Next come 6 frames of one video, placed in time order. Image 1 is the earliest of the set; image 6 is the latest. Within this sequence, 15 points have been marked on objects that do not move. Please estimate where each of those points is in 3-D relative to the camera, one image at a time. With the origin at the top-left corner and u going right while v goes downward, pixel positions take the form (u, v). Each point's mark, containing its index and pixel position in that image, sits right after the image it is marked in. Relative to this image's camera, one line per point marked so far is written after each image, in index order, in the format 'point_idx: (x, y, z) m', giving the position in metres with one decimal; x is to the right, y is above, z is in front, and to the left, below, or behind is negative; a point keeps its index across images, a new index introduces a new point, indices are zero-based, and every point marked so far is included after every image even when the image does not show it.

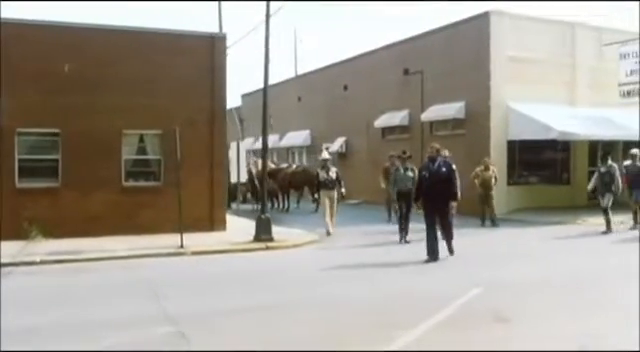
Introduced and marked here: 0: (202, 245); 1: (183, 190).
0: (-2.1, -1.3, +14.6) m
1: (-2.8, -0.3, +16.4) m
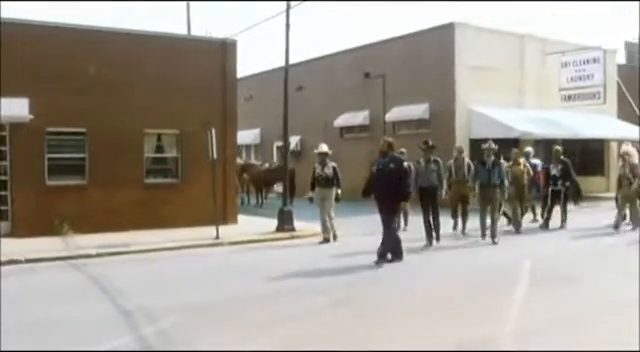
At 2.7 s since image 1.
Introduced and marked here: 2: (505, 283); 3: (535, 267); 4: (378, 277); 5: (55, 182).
0: (-1.8, -1.2, +15.8) m
1: (-2.7, -0.2, +17.4) m
2: (+2.2, -1.3, +9.4) m
3: (+2.9, -1.3, +10.3) m
4: (+0.8, -1.4, +10.7) m
5: (-5.4, -0.1, +15.6) m
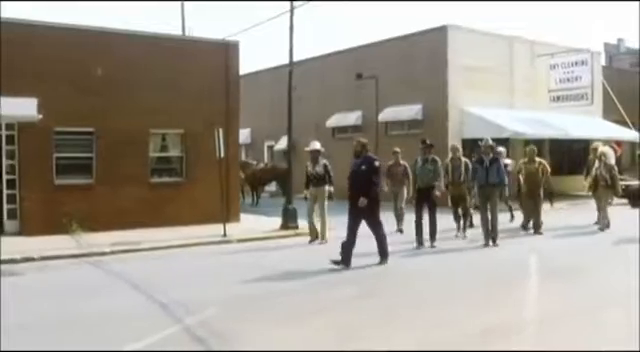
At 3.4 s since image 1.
0: (-1.7, -1.2, +16.1) m
1: (-2.7, -0.2, +17.7) m
2: (+2.5, -1.3, +9.8) m
3: (+3.1, -1.2, +10.8) m
4: (+1.1, -1.4, +11.1) m
5: (-5.3, -0.1, +15.8) m
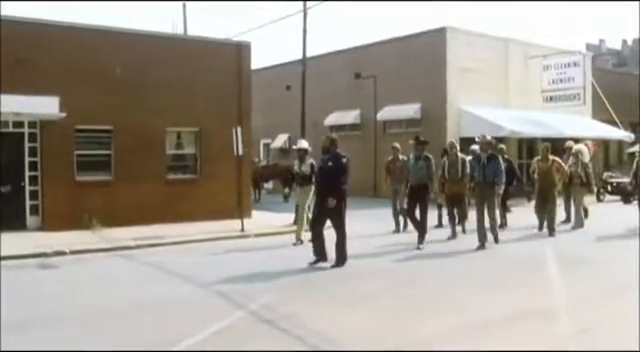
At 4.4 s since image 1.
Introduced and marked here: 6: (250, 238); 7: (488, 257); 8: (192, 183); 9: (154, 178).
0: (-1.4, -1.1, +16.6) m
1: (-2.5, -0.2, +18.2) m
2: (+3.0, -1.2, +10.5) m
3: (+3.6, -1.2, +11.5) m
4: (+1.5, -1.3, +11.7) m
5: (-5.0, 0.0, +16.2) m
6: (-1.5, -1.3, +15.7) m
7: (+2.6, -1.2, +11.5) m
8: (-3.0, -0.2, +18.0) m
9: (-3.8, -0.1, +17.2) m
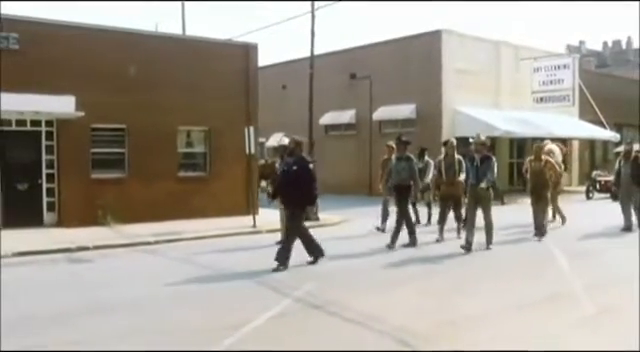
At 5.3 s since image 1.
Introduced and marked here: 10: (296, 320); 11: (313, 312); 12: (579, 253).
0: (-1.2, -1.1, +17.2) m
1: (-2.4, -0.1, +18.7) m
2: (+3.4, -1.2, +11.2) m
3: (+3.9, -1.1, +12.2) m
4: (+1.8, -1.3, +12.3) m
5: (-4.8, 0.0, +16.6) m
6: (-1.3, -1.2, +16.2) m
7: (+2.9, -1.2, +12.2) m
8: (-2.9, -0.1, +18.5) m
9: (-3.6, 0.0, +17.6) m
10: (-0.2, -1.4, +7.5) m
11: (-0.1, -1.4, +7.8) m
12: (+3.9, -1.2, +11.3) m
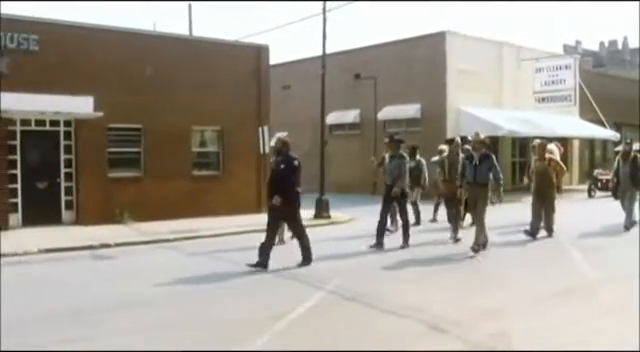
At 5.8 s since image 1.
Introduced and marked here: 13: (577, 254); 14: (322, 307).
0: (-1.0, -1.1, +17.5) m
1: (-2.1, -0.1, +19.0) m
2: (+3.7, -1.2, +11.6) m
3: (+4.2, -1.1, +12.6) m
4: (+2.2, -1.3, +12.7) m
5: (-4.6, 0.0, +16.9) m
6: (-1.0, -1.2, +16.6) m
7: (+3.2, -1.2, +12.6) m
8: (-2.6, -0.1, +18.8) m
9: (-3.3, 0.0, +17.9) m
10: (+0.1, -1.4, +7.9) m
11: (+0.3, -1.4, +8.1) m
12: (+4.2, -1.1, +11.7) m
13: (+3.8, -1.2, +11.2) m
14: (0.0, -1.4, +8.1) m
